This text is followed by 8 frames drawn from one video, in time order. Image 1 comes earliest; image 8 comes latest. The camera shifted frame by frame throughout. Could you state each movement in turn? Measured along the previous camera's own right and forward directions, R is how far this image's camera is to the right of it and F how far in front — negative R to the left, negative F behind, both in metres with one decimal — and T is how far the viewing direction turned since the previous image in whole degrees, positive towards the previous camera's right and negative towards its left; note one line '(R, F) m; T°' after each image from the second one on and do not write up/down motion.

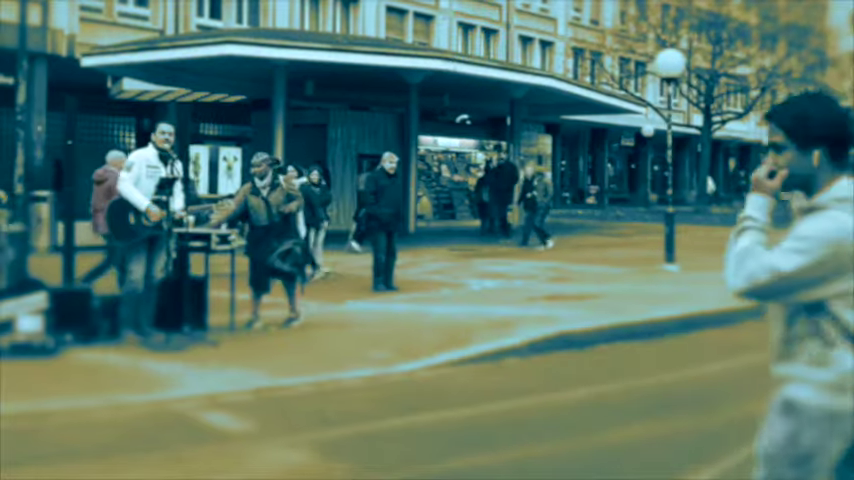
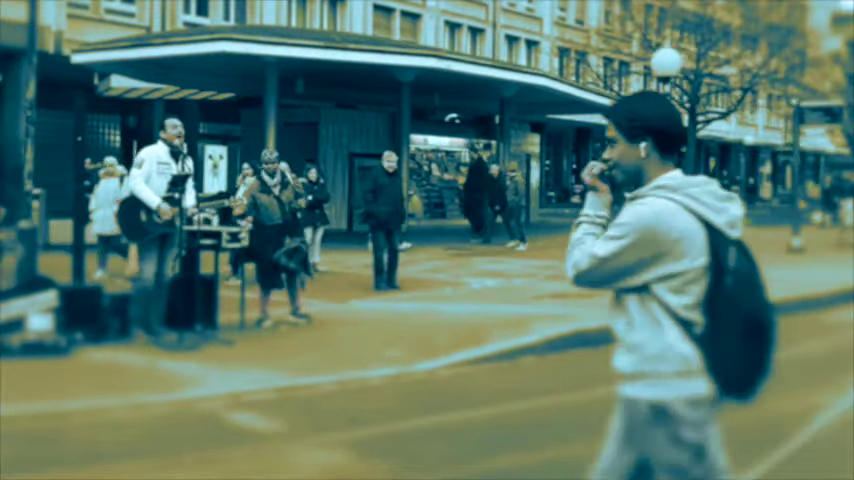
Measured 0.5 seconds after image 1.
(-0.2, 0.0) m; +1°
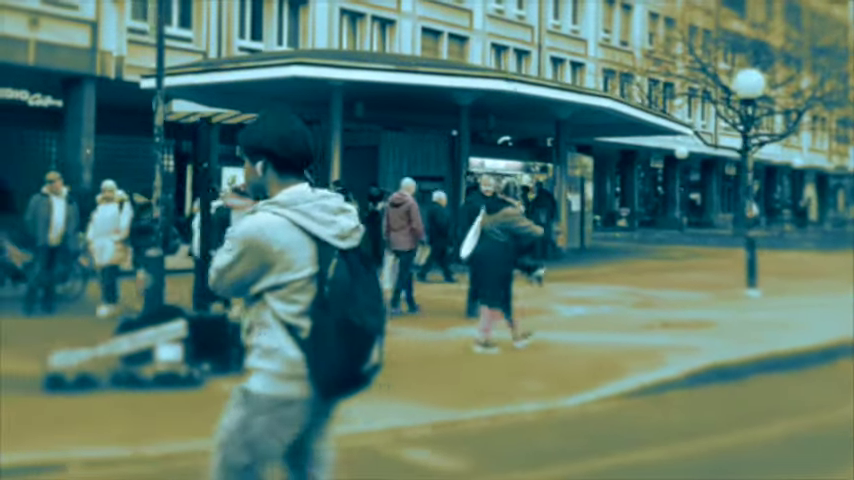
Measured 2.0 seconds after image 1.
(-0.5, +0.1) m; -2°
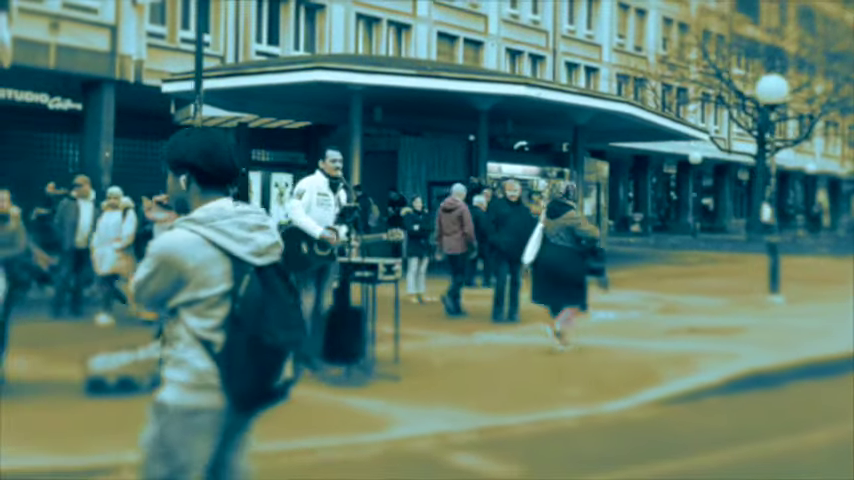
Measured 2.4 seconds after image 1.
(-0.1, 0.0) m; 0°
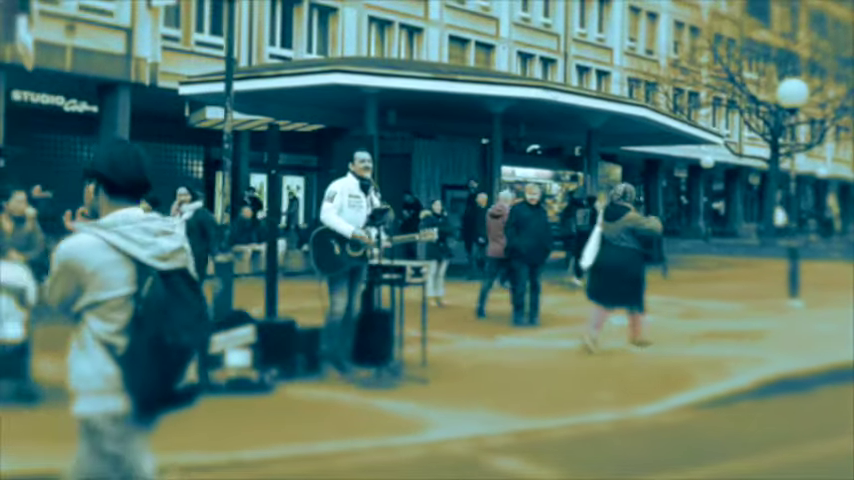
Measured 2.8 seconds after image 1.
(-0.1, 0.0) m; 0°
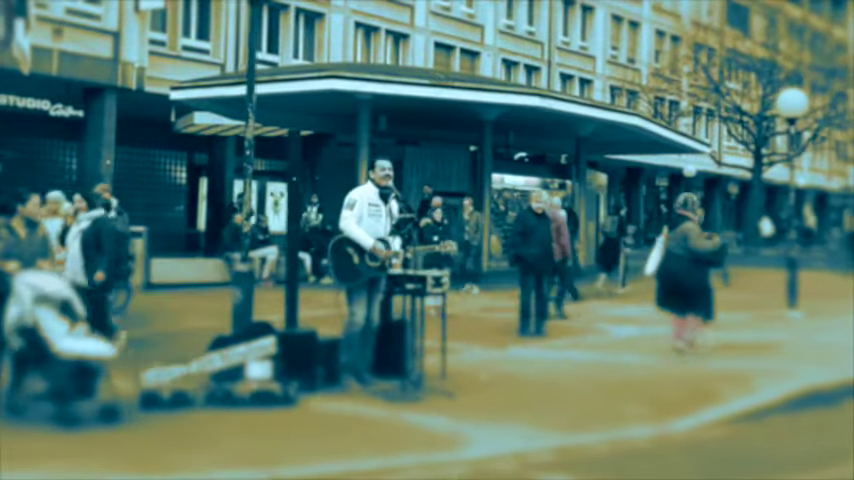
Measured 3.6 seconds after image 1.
(-0.2, +0.1) m; +1°
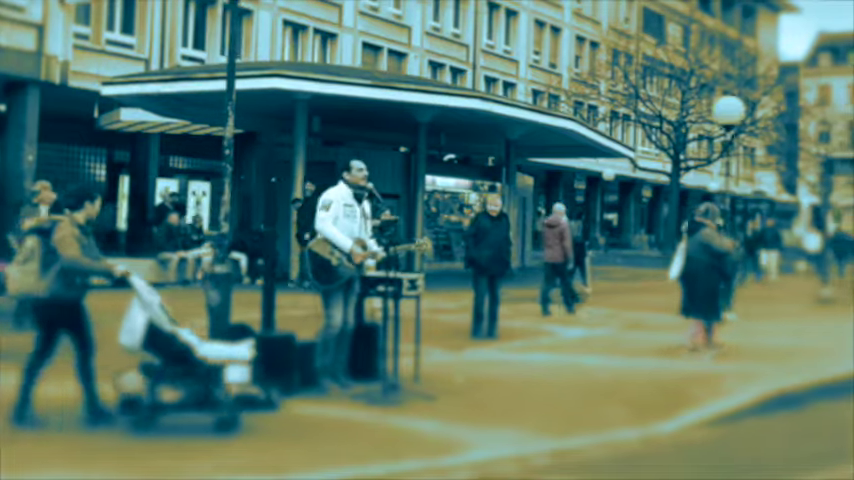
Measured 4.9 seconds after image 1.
(-0.3, +0.1) m; +5°
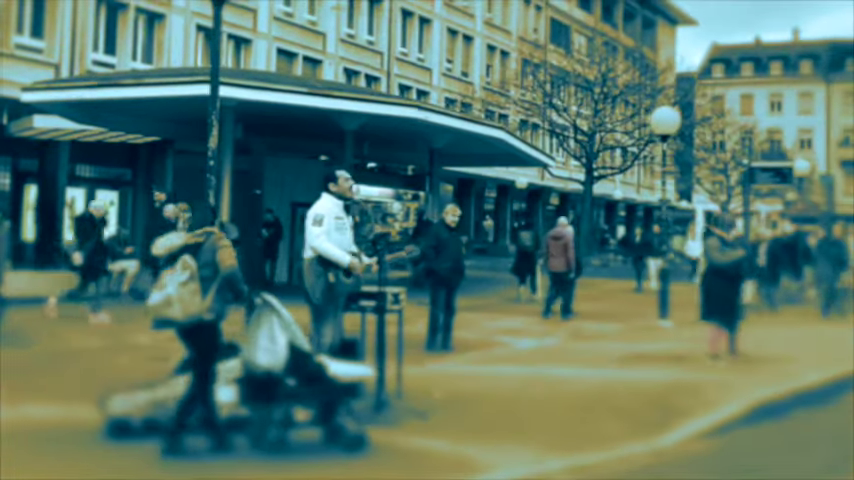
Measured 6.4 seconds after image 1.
(-0.4, +0.2) m; +6°
